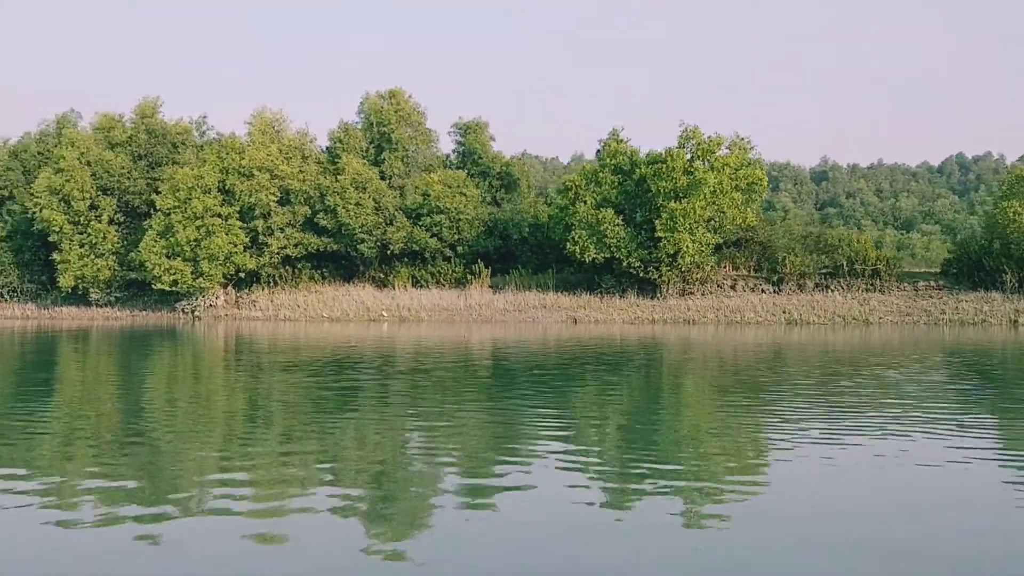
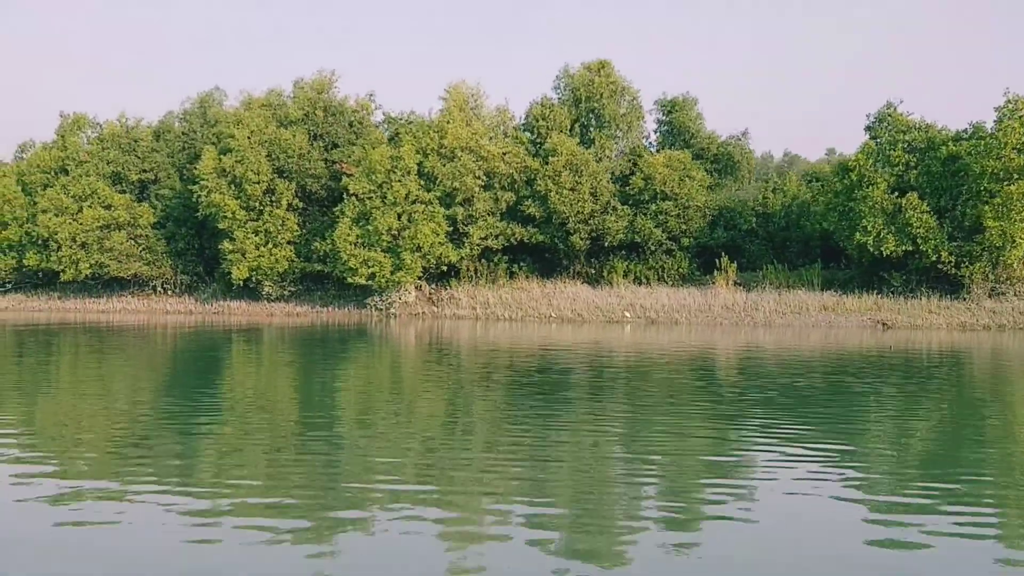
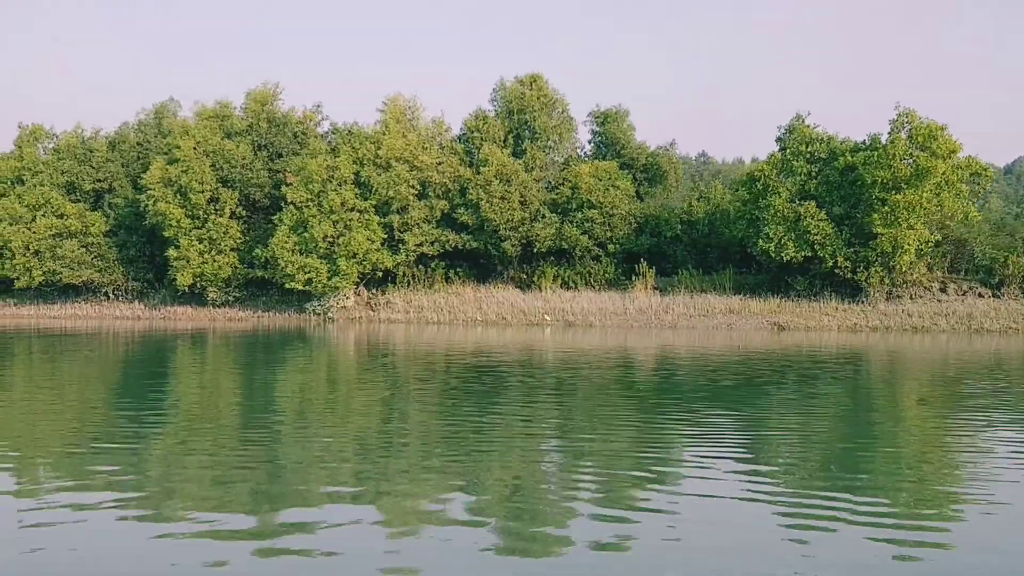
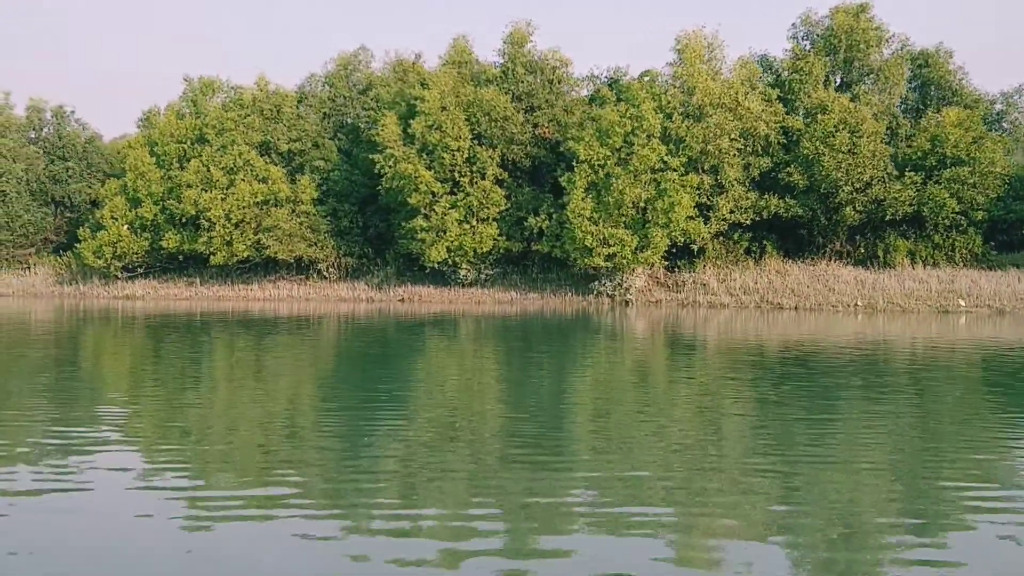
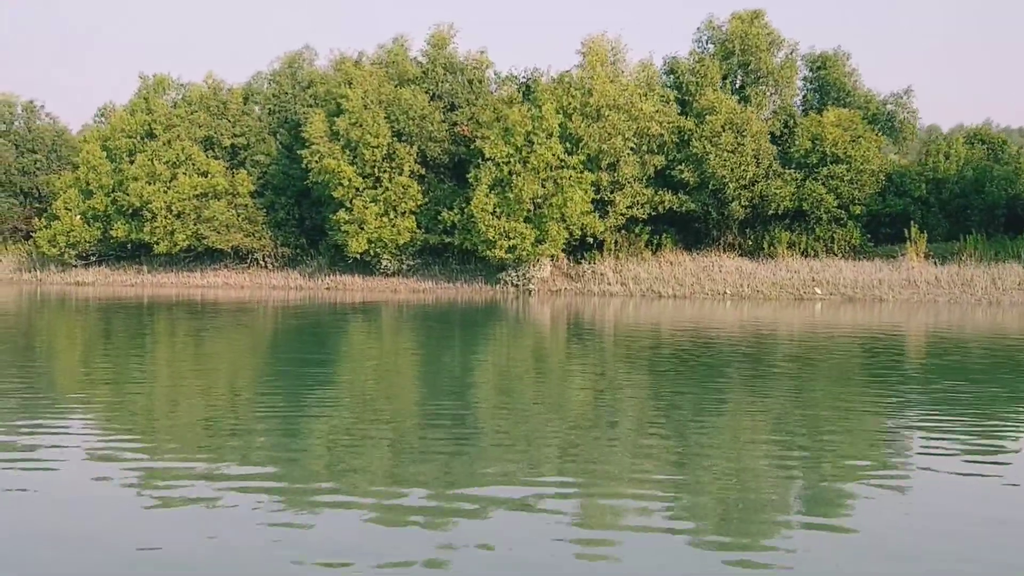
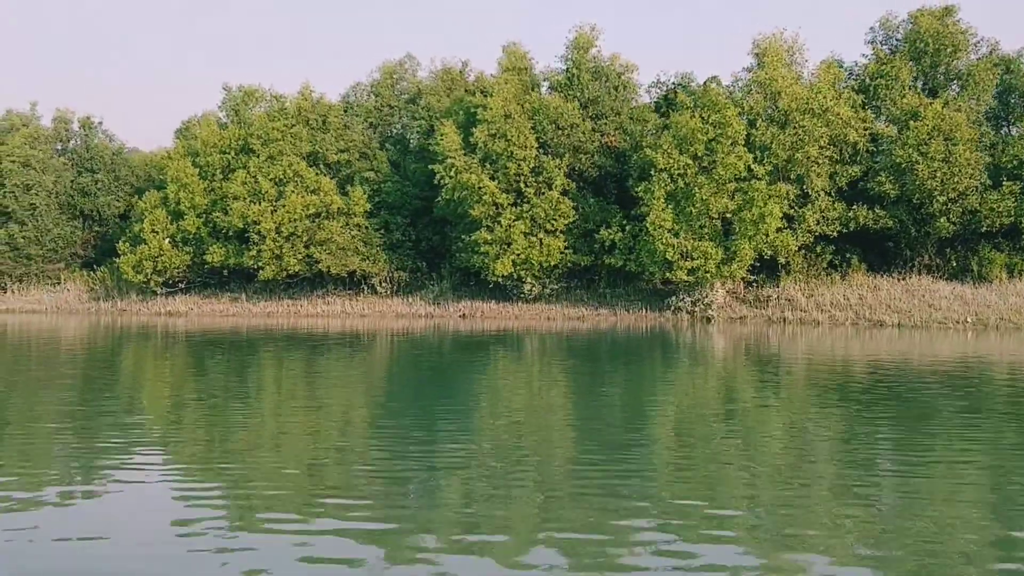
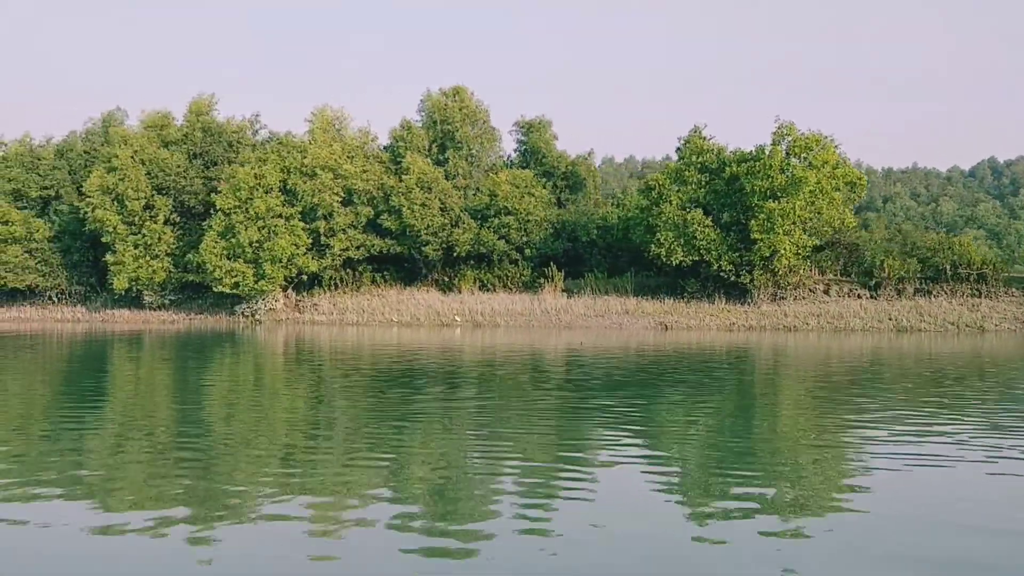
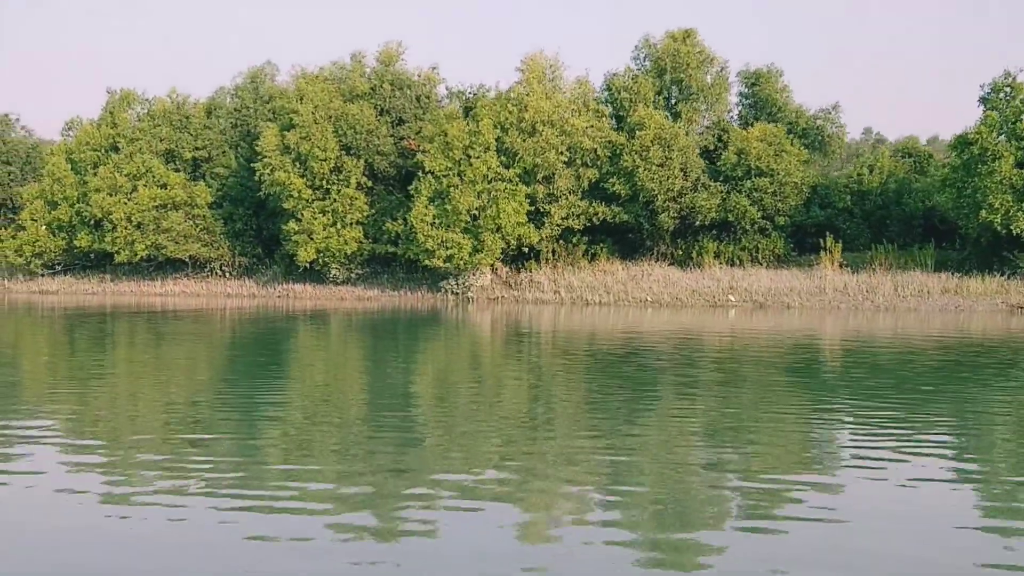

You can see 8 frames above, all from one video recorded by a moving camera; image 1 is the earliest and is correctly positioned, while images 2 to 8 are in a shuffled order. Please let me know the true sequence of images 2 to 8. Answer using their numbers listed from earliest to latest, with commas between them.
7, 3, 2, 8, 5, 4, 6
